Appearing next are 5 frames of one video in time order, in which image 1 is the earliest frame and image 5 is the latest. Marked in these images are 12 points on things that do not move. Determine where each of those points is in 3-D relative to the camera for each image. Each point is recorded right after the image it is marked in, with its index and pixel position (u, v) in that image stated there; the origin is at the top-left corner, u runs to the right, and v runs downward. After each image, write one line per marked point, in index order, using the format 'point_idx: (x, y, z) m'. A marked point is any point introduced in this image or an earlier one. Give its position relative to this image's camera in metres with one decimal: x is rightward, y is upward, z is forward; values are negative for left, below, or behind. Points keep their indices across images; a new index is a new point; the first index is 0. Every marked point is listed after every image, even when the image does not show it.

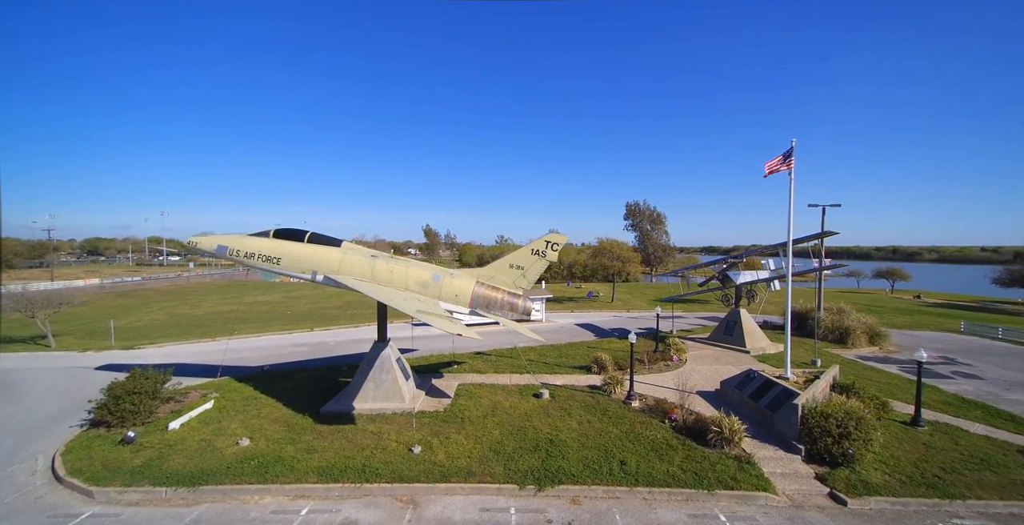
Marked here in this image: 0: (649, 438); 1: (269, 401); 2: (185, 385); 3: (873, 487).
0: (+3.5, -4.5, +10.6) m
1: (-7.6, -4.3, +12.7) m
2: (-11.0, -4.1, +13.7) m
3: (+7.6, -4.7, +8.7) m
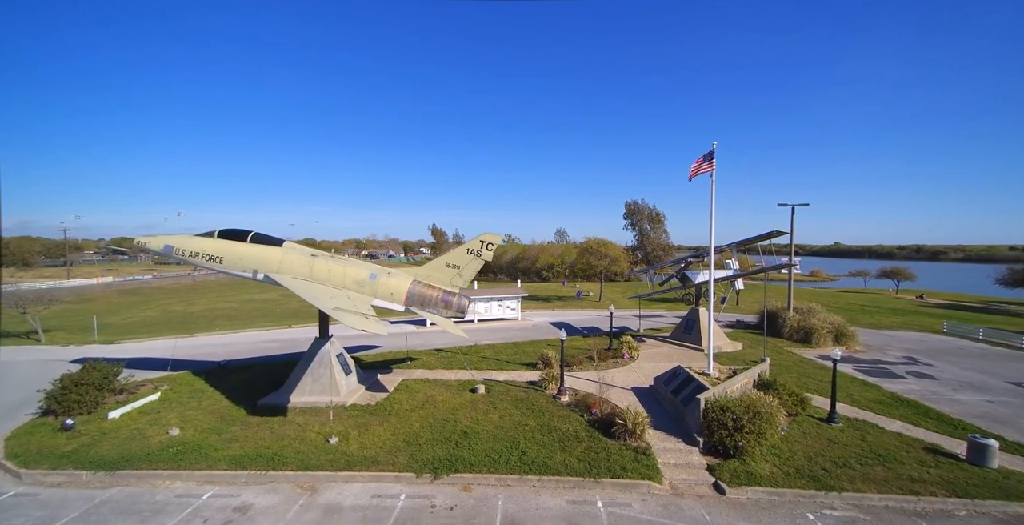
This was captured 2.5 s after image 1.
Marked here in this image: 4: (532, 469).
0: (+1.3, -4.5, +11.0) m
1: (-9.7, -4.3, +13.3) m
2: (-13.1, -4.1, +14.4) m
3: (+5.3, -4.7, +9.0) m
4: (+0.4, -4.7, +9.1) m
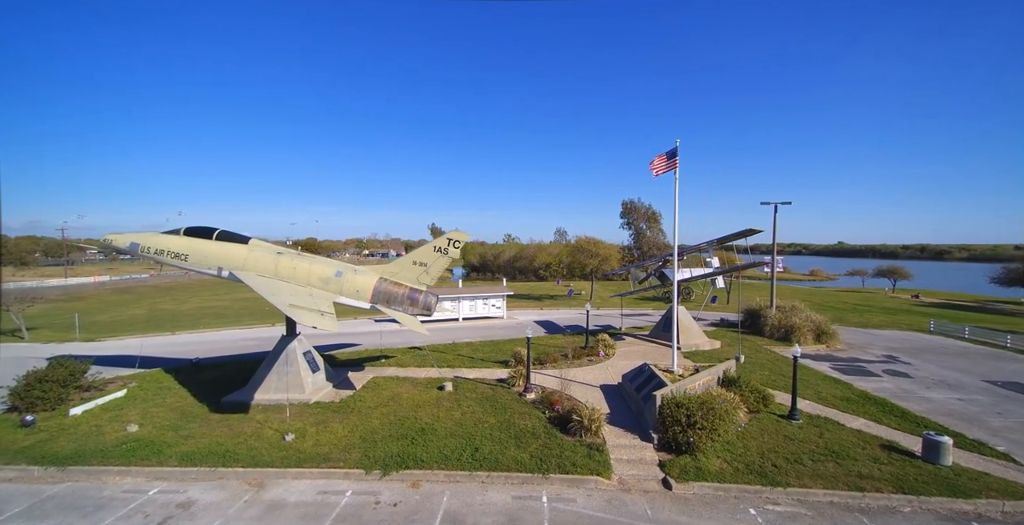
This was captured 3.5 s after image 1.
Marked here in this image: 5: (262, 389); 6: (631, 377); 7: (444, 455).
0: (+0.2, -4.4, +11.0) m
1: (-10.9, -4.2, +13.3) m
2: (-14.2, -4.0, +14.4) m
3: (+4.2, -4.7, +9.0) m
4: (-0.7, -4.6, +9.1) m
5: (-7.8, -3.9, +12.6) m
6: (+3.9, -3.8, +13.4) m
7: (-1.6, -4.5, +9.5) m
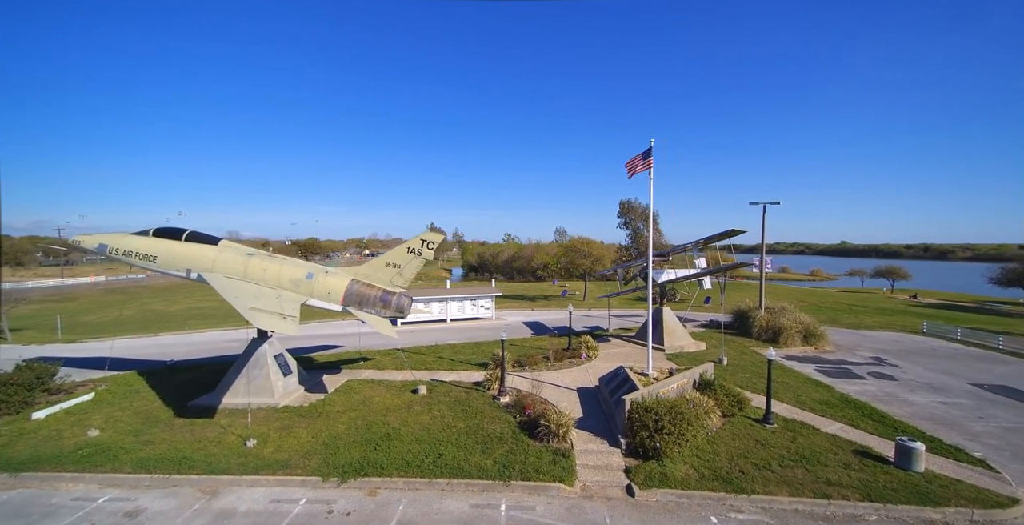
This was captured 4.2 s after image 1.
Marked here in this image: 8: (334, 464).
0: (-0.6, -4.5, +10.8) m
1: (-11.7, -4.2, +13.1) m
2: (-15.1, -4.0, +14.2) m
3: (+3.4, -4.7, +8.8) m
4: (-1.5, -4.6, +9.0) m
5: (-8.6, -4.0, +12.4) m
6: (+3.1, -3.8, +13.3) m
7: (-2.5, -4.6, +9.3) m
8: (-4.0, -4.6, +9.2) m
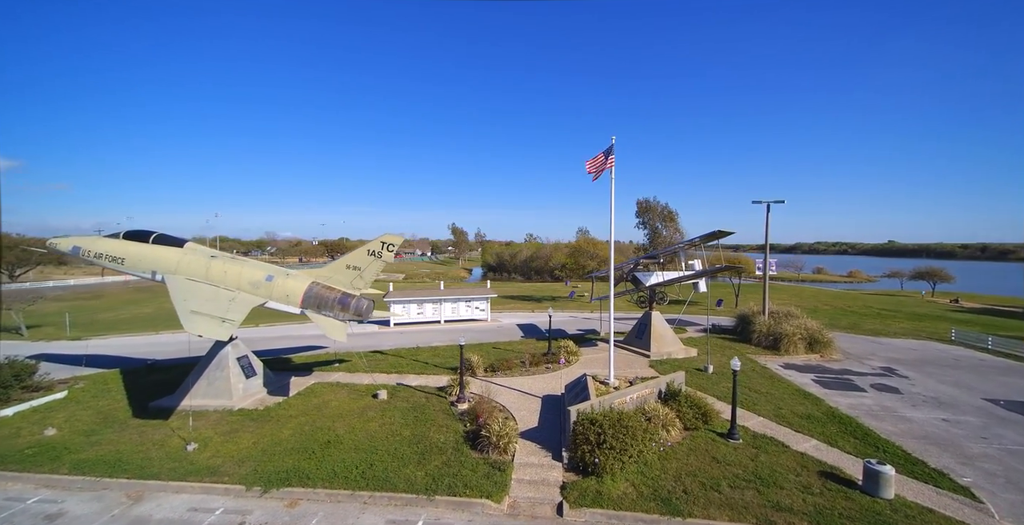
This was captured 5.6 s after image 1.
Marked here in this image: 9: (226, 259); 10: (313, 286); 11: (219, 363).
0: (-2.1, -4.6, +10.5) m
1: (-13.0, -4.3, +13.4) m
2: (-16.3, -4.1, +14.7) m
3: (+1.8, -4.8, +8.2) m
4: (-3.1, -4.7, +8.7) m
5: (-10.0, -4.0, +12.6) m
6: (+1.8, -3.9, +12.7) m
7: (-4.0, -4.7, +9.1) m
8: (-5.6, -4.7, +9.1) m
9: (-9.3, +0.1, +13.2) m
10: (-6.4, -0.8, +13.0) m
11: (-9.2, -3.1, +12.8) m
